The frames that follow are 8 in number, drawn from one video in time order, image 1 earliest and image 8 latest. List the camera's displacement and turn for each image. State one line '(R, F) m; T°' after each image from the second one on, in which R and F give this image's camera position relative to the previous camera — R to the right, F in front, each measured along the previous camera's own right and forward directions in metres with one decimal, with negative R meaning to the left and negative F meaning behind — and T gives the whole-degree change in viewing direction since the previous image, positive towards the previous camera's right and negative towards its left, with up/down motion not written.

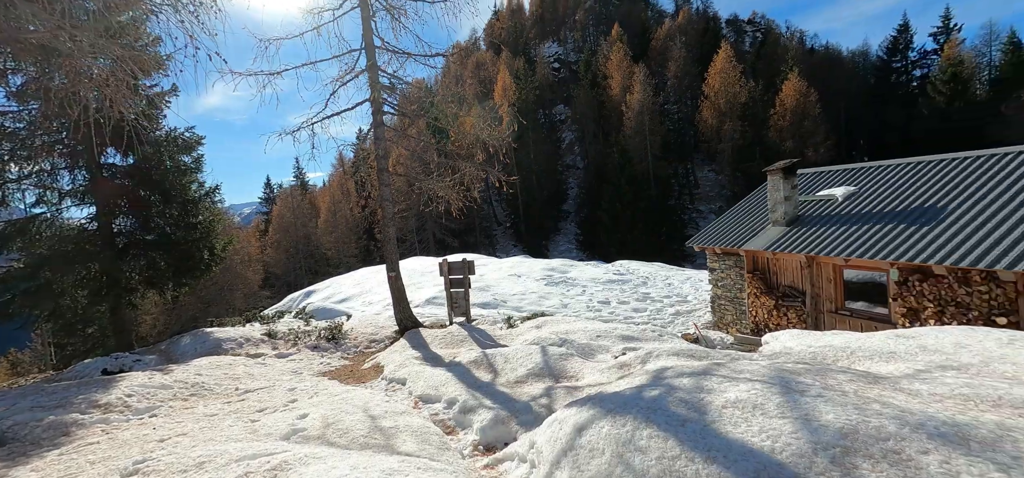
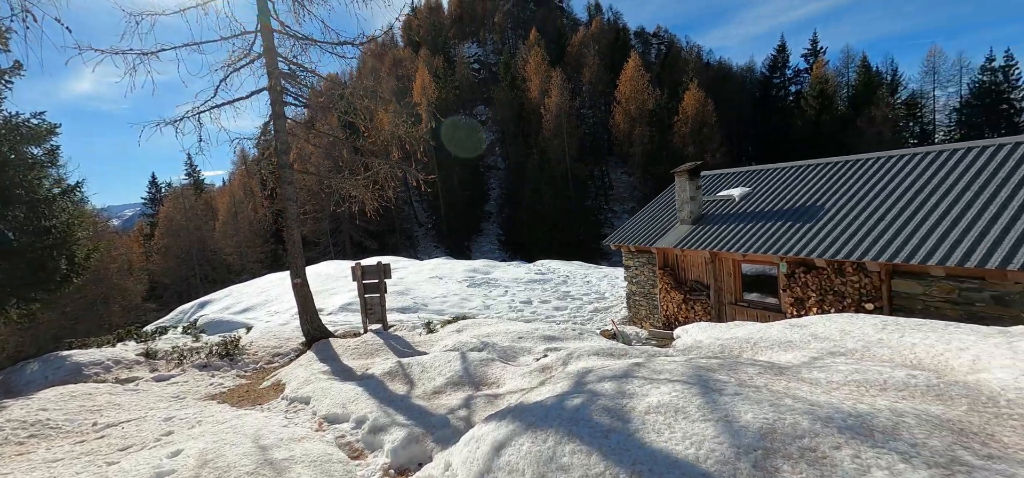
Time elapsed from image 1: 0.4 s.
(0.0, +0.2) m; +9°
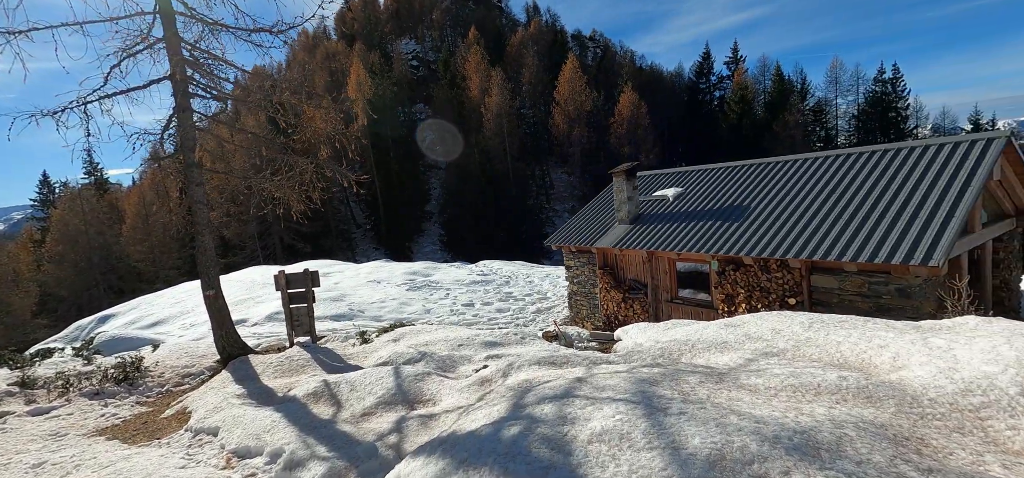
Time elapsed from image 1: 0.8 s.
(+0.1, +0.2) m; +7°
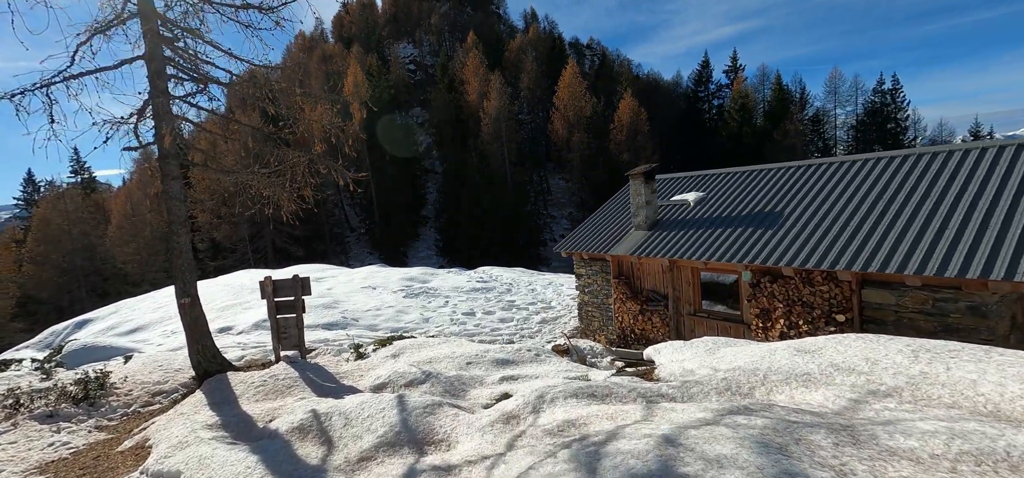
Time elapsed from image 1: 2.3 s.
(-0.3, +0.7) m; +1°
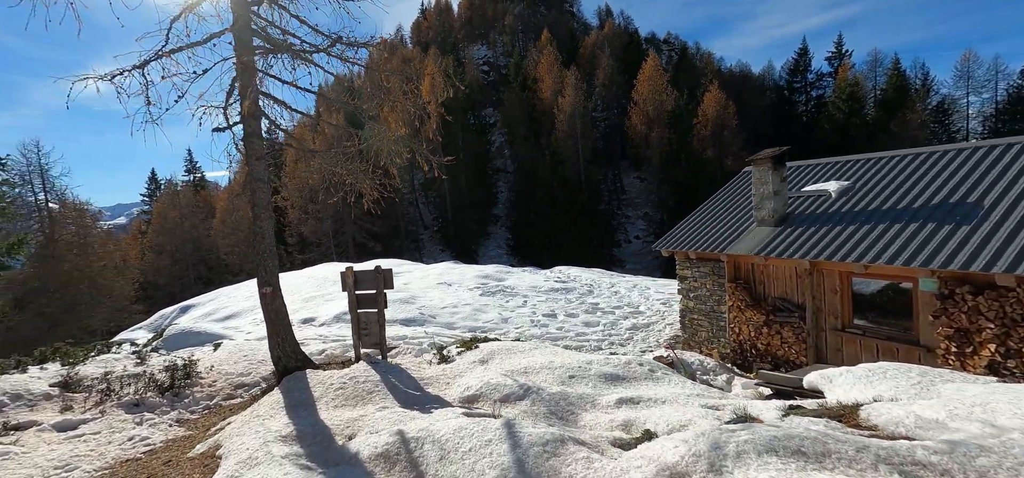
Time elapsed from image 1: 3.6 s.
(-0.5, +0.9) m; -8°
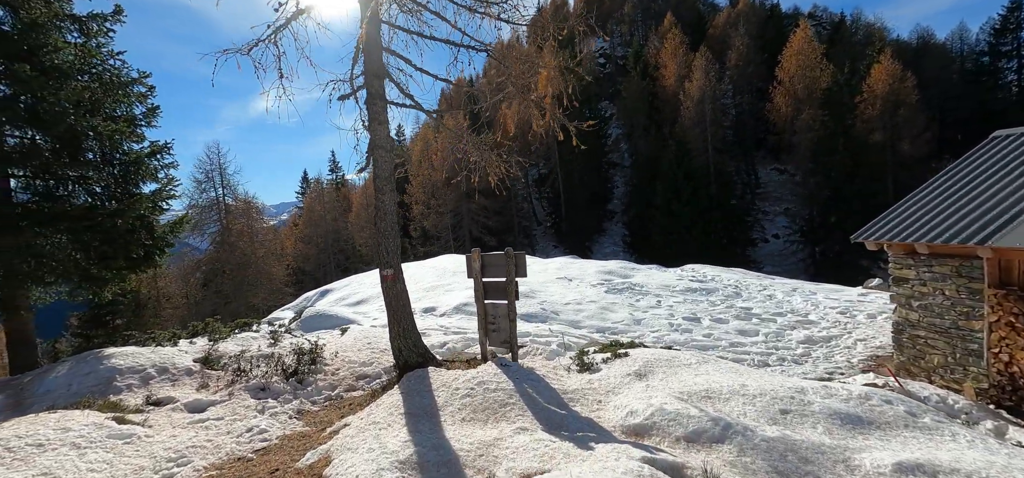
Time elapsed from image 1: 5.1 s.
(-0.5, +1.1) m; -13°
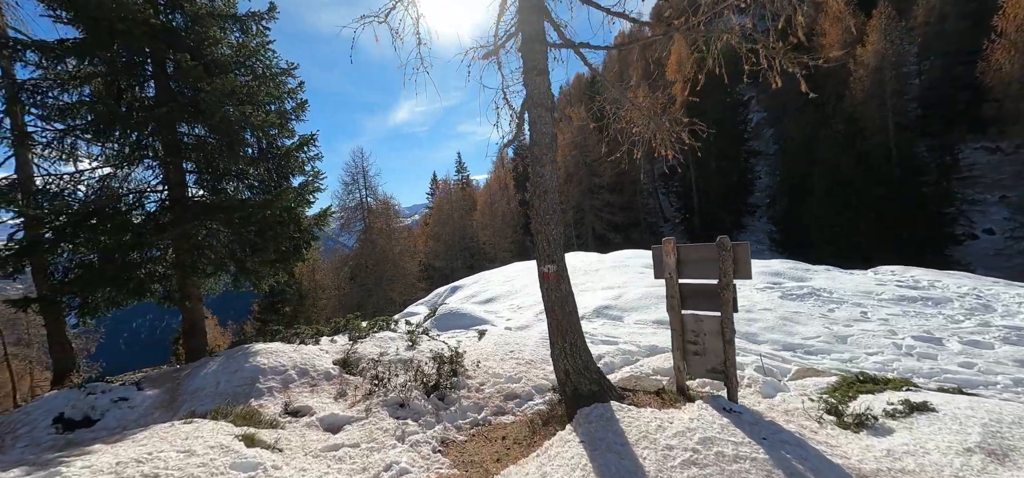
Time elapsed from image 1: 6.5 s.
(-0.7, +1.3) m; -14°
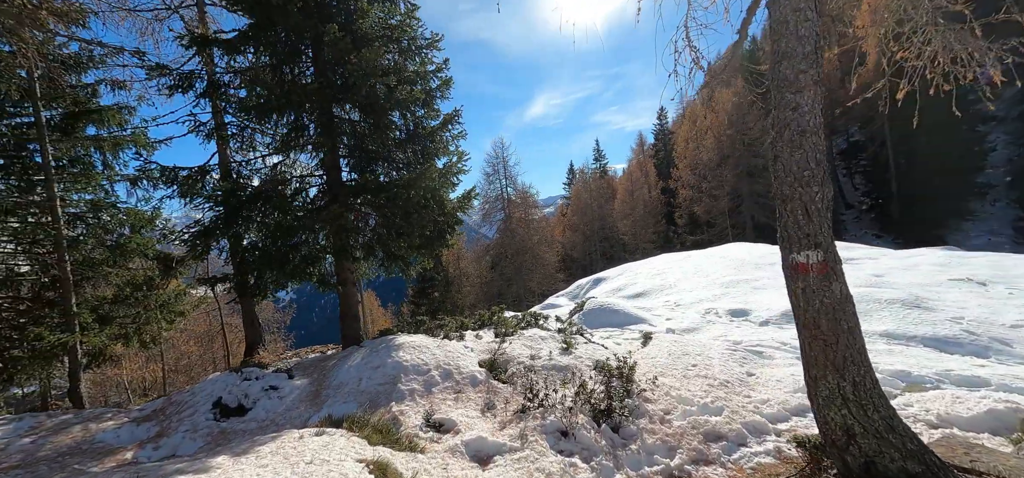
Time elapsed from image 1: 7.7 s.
(-0.5, +1.3) m; -16°
